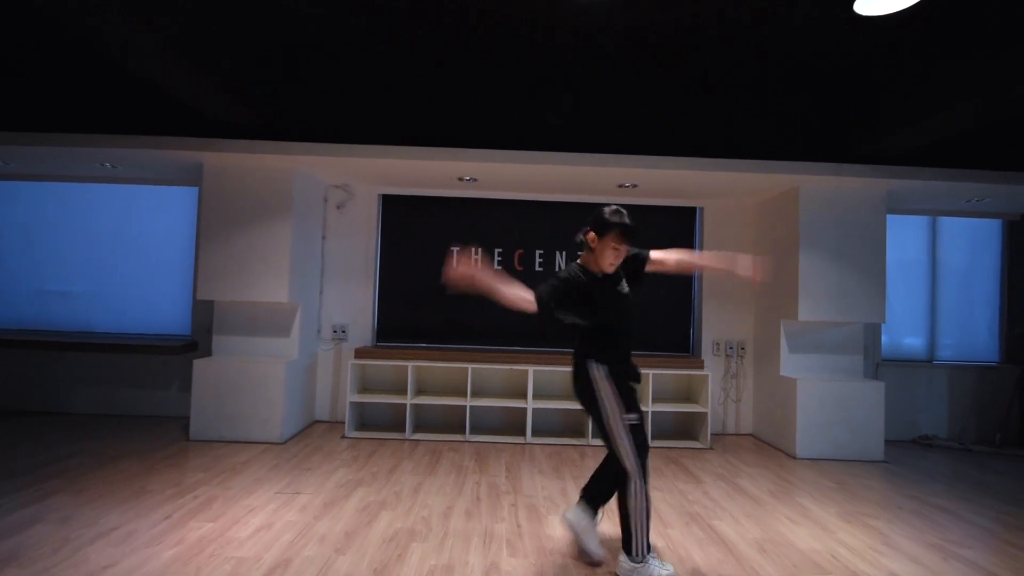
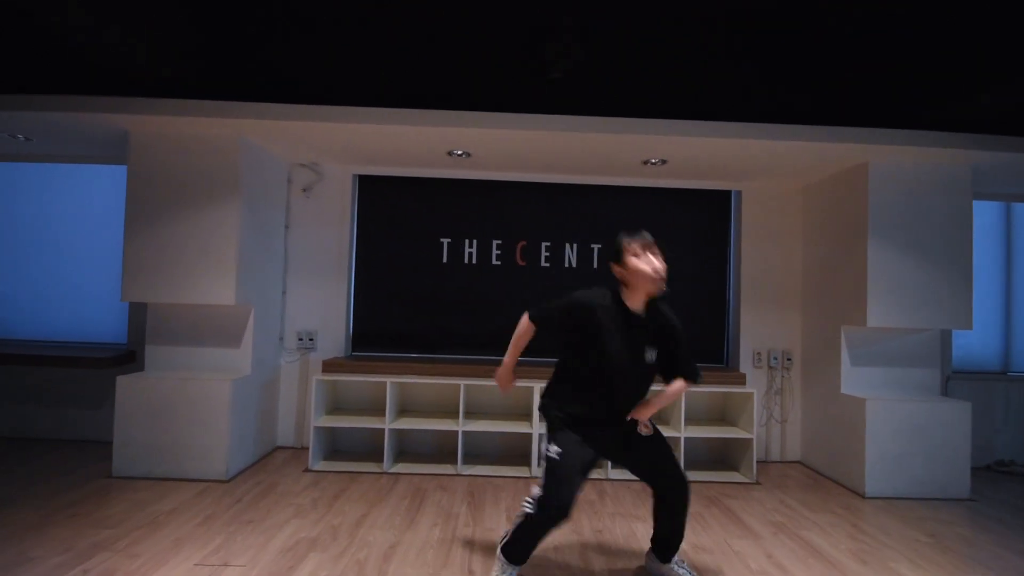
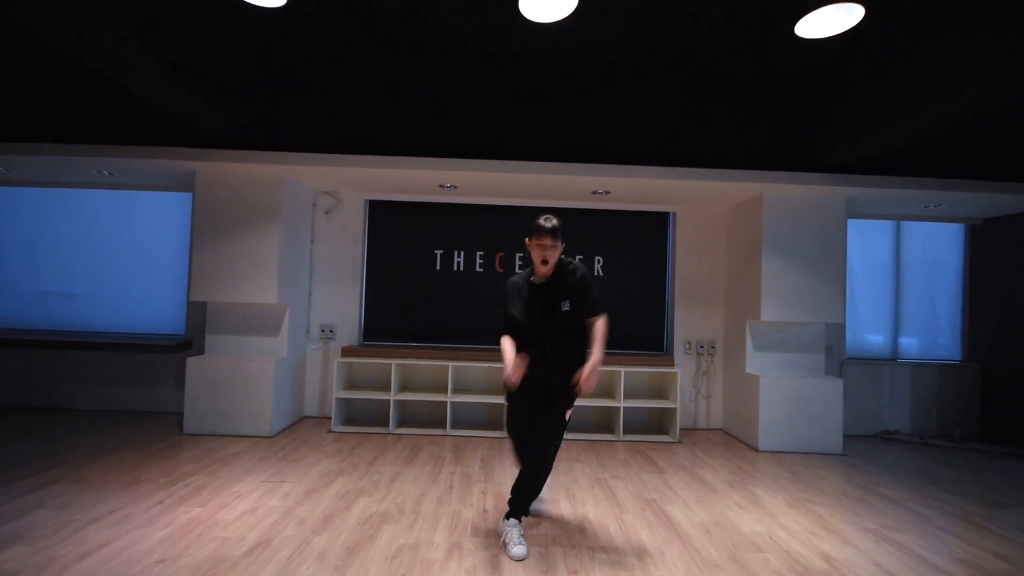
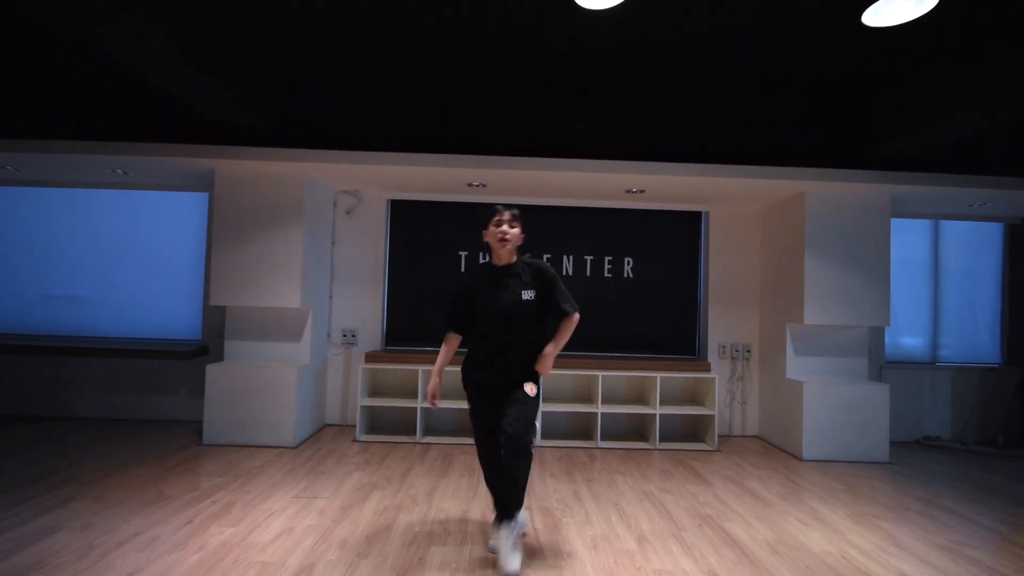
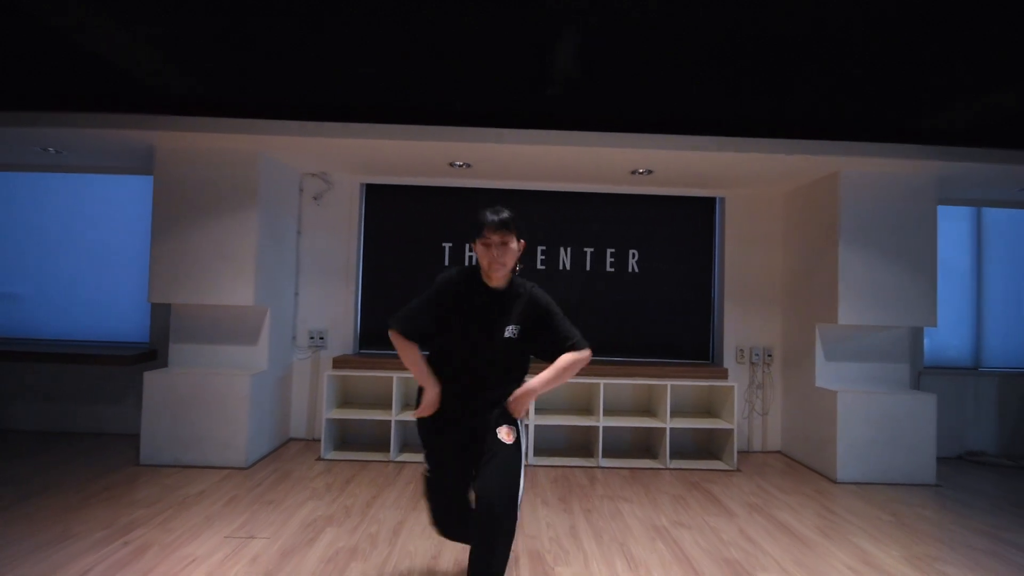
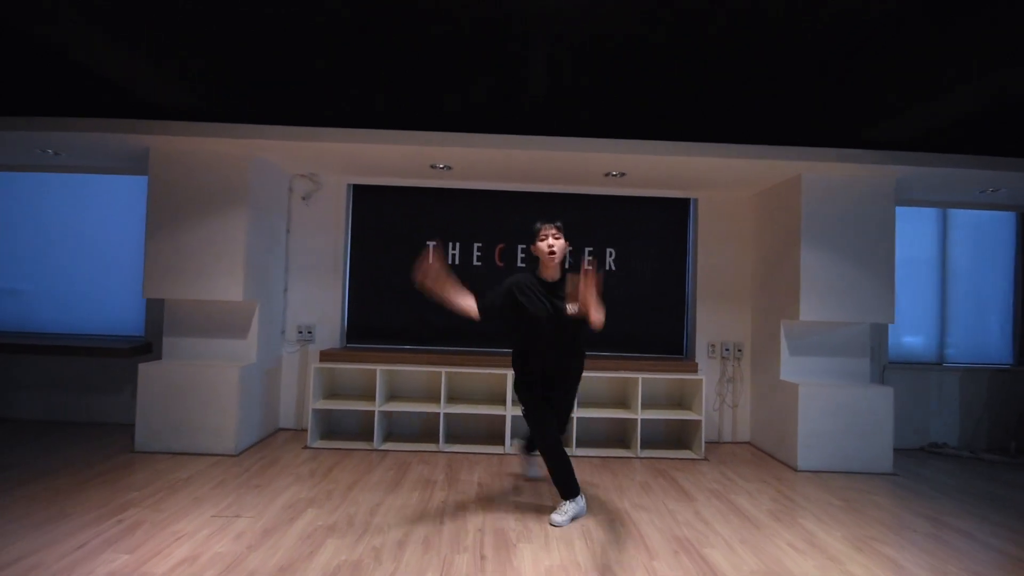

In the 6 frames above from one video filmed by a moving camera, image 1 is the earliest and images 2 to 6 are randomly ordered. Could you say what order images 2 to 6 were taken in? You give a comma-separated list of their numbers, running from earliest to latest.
3, 6, 2, 5, 4
